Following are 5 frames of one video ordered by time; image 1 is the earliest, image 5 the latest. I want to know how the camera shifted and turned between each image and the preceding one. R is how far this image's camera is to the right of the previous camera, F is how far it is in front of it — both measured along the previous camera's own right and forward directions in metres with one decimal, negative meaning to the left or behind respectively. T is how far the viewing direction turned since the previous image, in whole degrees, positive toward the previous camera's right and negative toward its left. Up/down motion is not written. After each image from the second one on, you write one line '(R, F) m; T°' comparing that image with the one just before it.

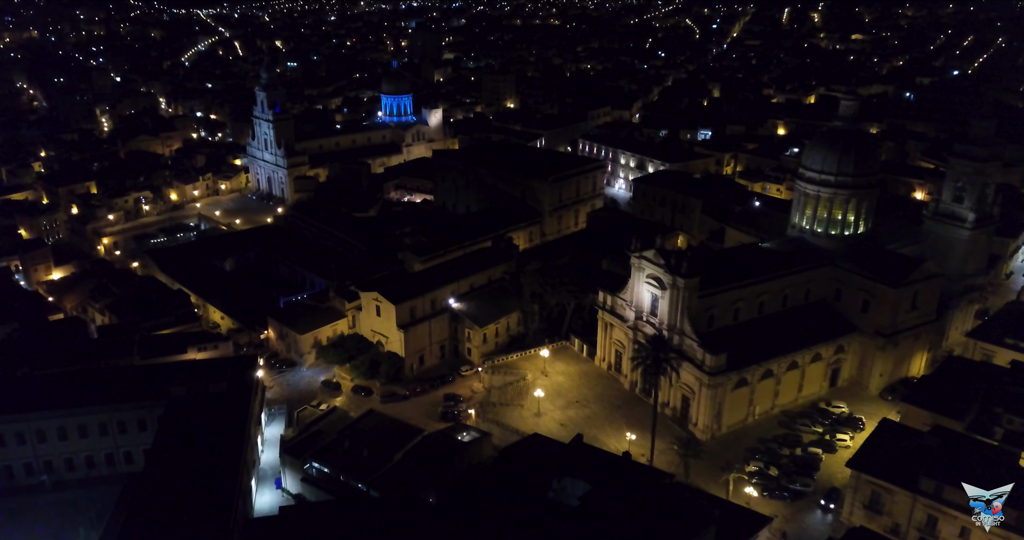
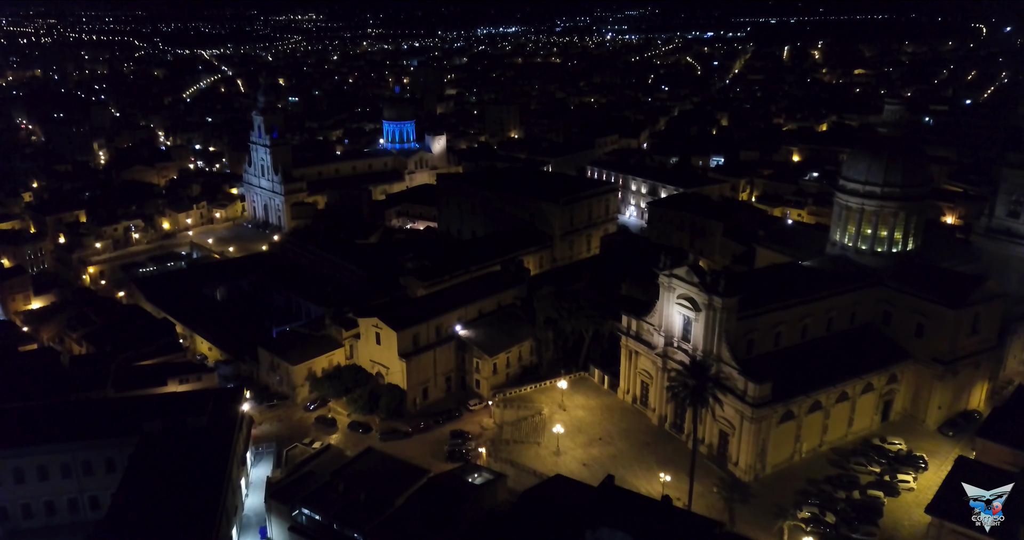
(-0.7, +4.2) m; 0°
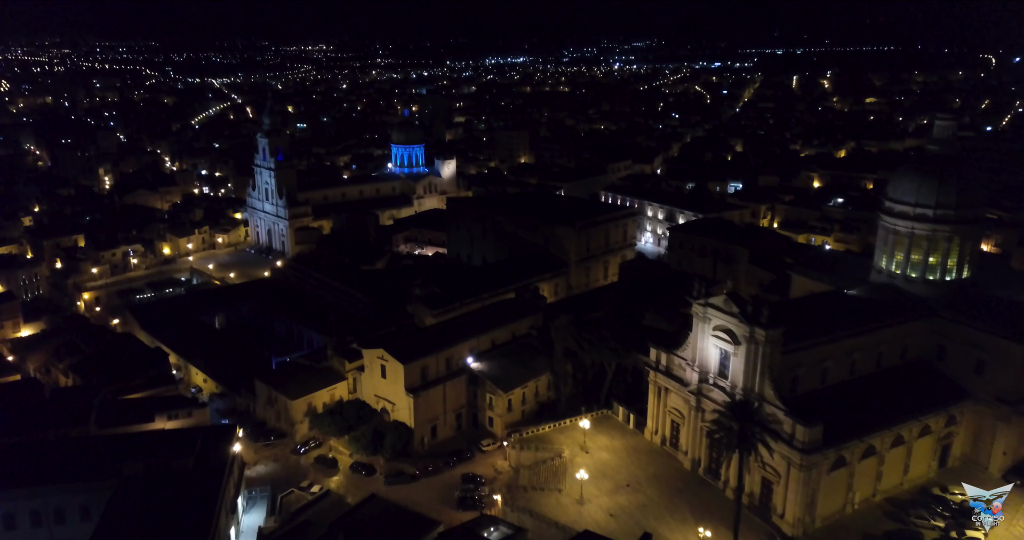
(-0.6, +3.3) m; 0°
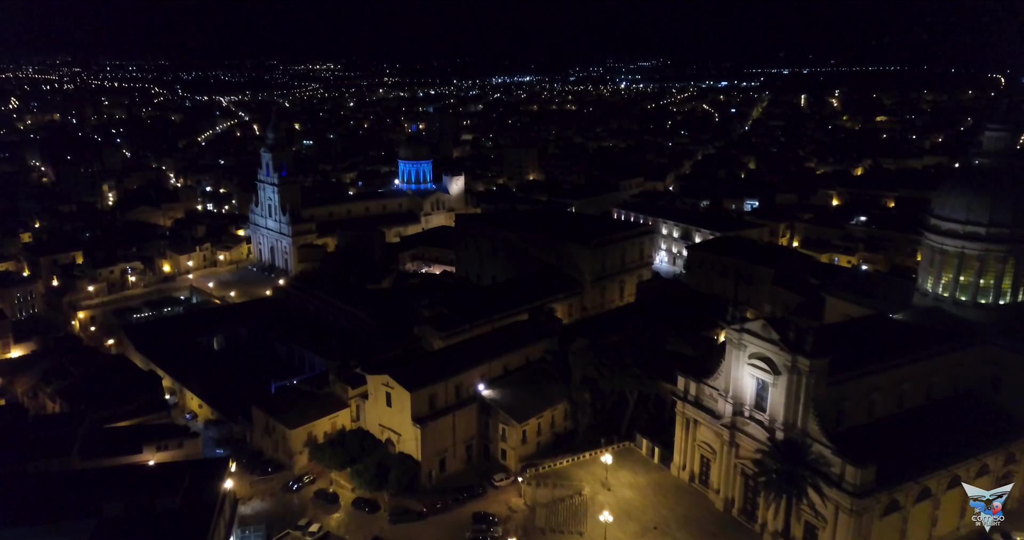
(-0.5, +2.8) m; 0°
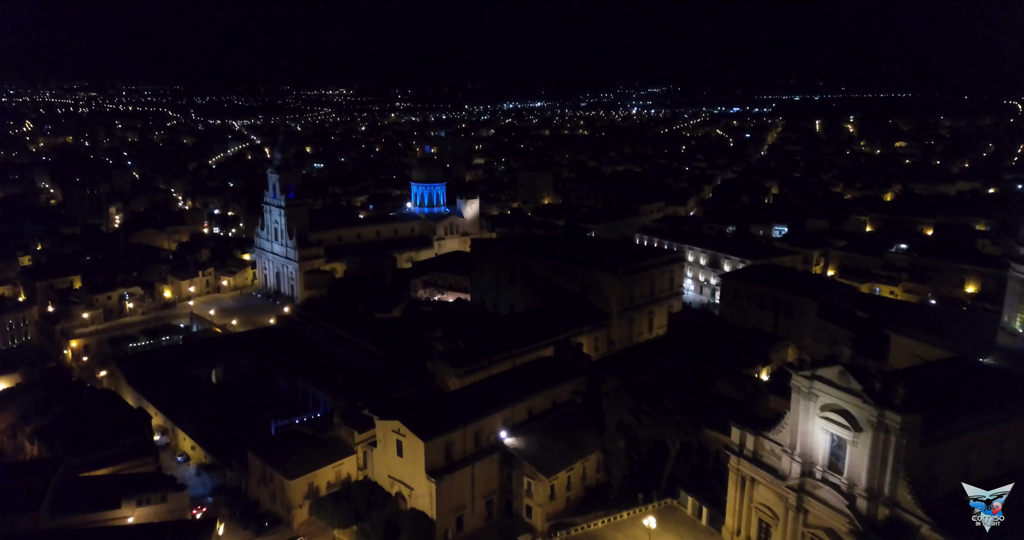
(-0.8, +4.2) m; -1°
